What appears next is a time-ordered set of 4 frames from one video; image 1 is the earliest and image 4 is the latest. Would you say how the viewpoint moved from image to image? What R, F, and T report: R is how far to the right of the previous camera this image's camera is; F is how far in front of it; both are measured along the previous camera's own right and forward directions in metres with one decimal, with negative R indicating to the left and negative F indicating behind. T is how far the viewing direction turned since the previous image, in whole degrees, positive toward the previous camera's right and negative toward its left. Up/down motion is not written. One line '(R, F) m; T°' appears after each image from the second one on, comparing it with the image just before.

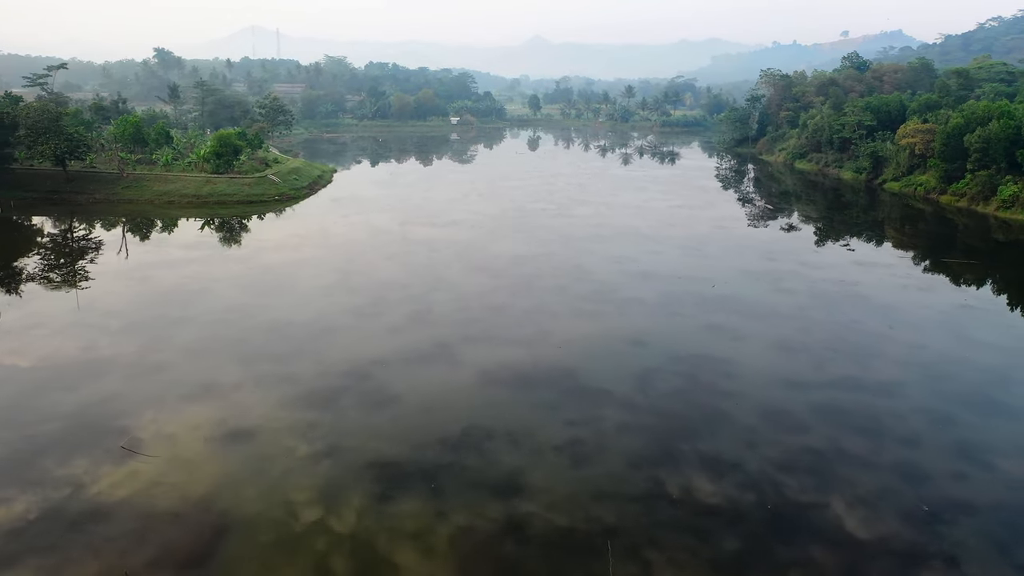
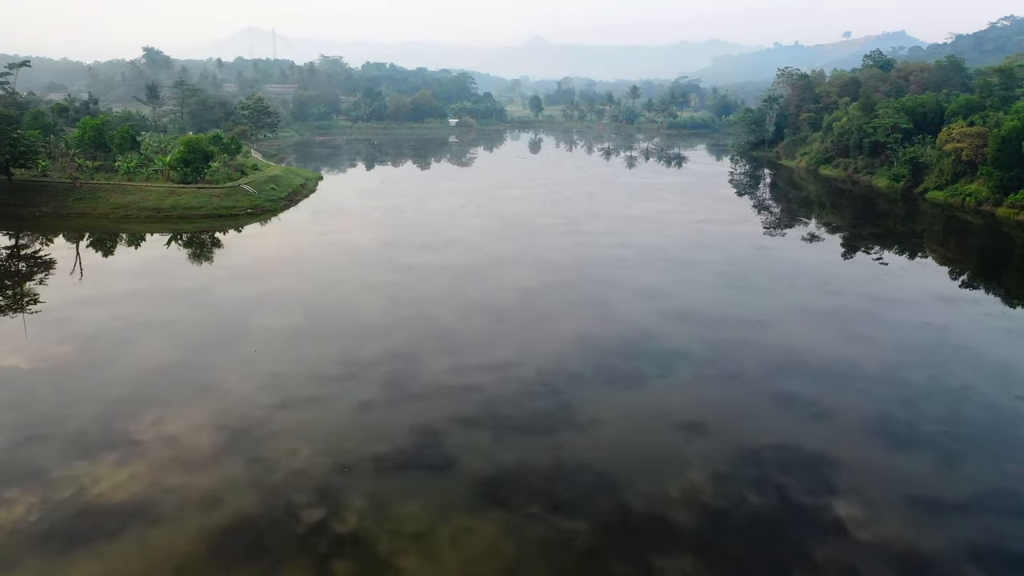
(-0.1, +5.0) m; 0°
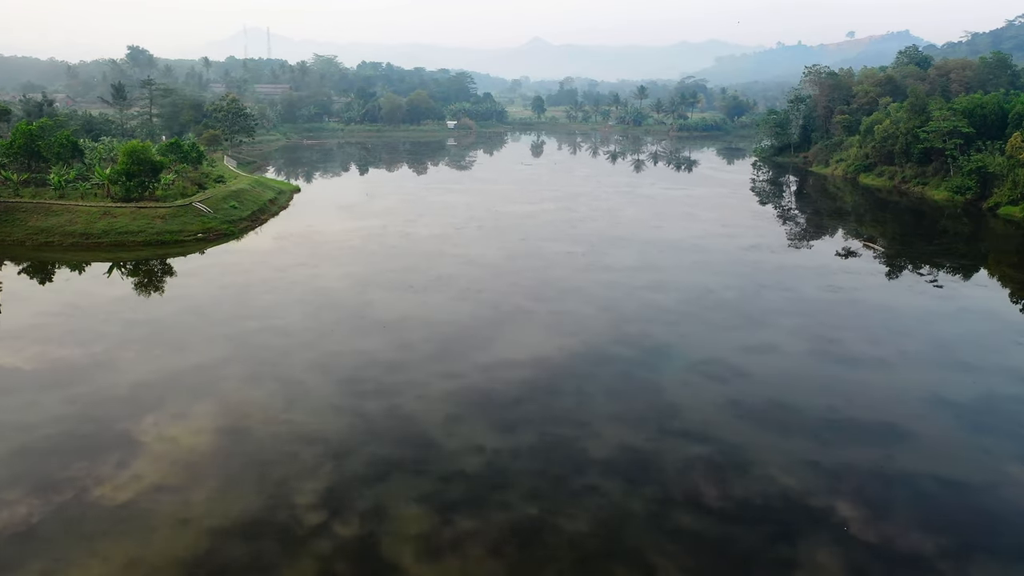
(-0.2, +6.6) m; 0°
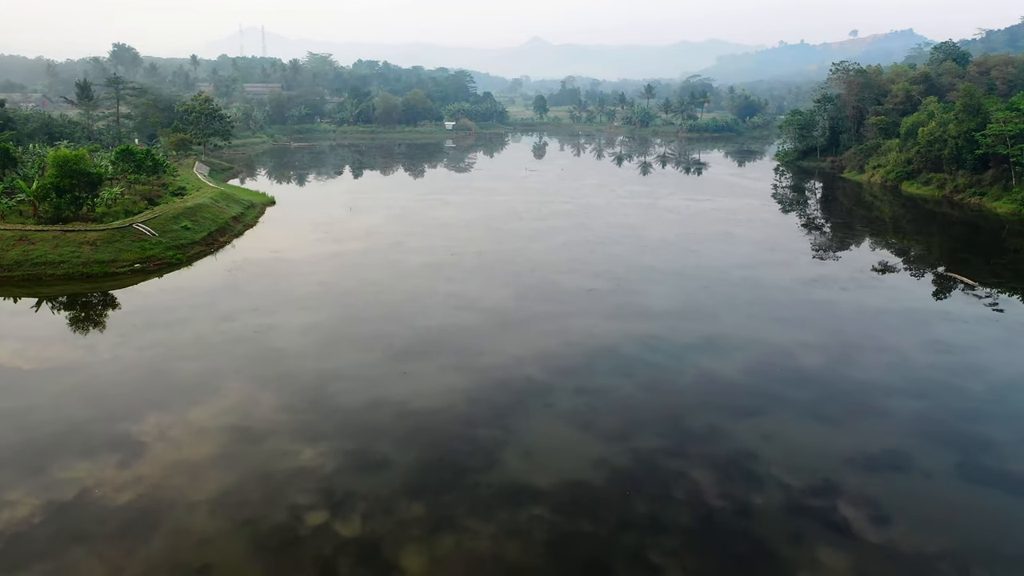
(-0.2, +5.6) m; 0°
